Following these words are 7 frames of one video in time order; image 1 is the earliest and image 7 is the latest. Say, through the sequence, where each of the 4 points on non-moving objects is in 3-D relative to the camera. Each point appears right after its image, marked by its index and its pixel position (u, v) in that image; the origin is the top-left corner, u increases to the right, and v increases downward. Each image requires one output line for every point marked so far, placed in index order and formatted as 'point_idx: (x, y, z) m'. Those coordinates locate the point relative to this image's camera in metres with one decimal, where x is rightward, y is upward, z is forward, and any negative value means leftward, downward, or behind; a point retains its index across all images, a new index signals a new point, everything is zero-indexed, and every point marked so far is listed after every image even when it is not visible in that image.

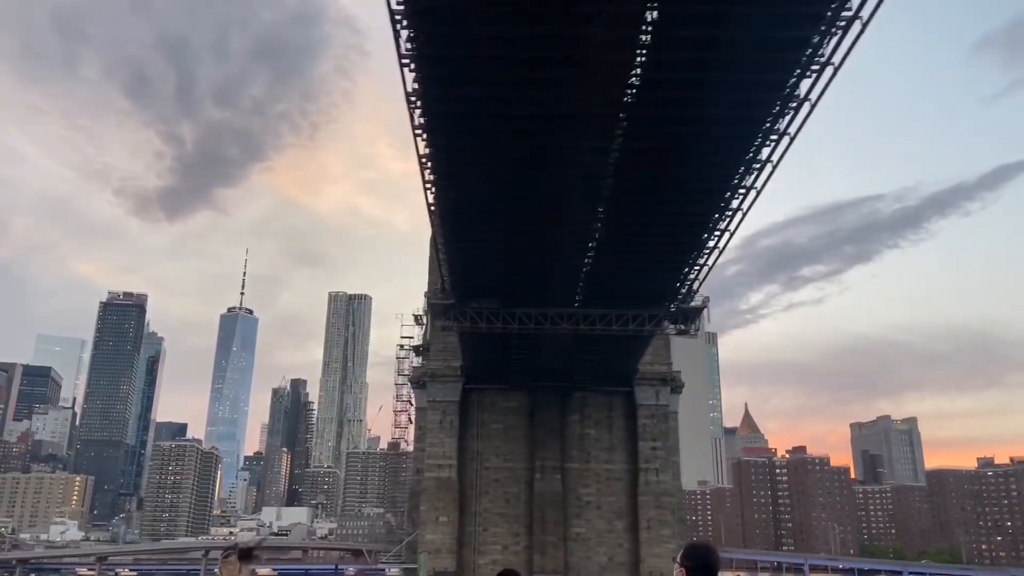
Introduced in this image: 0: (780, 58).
0: (+6.0, +5.0, +19.0) m
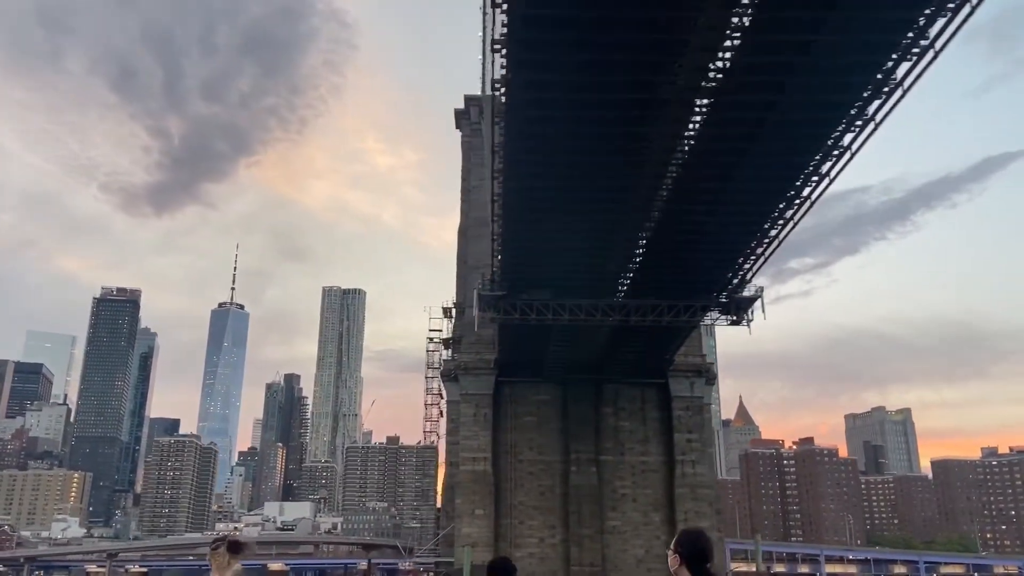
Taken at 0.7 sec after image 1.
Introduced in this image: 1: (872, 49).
0: (+7.9, +5.3, +18.8) m
1: (+7.7, +5.1, +18.7) m
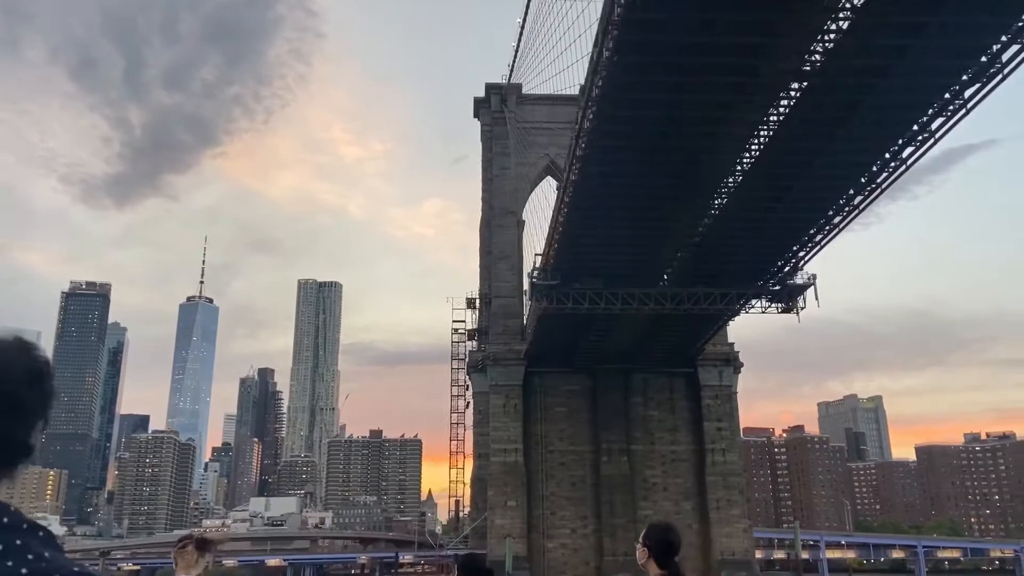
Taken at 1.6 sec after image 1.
0: (+10.1, +5.6, +18.8) m
1: (+9.9, +5.4, +18.7) m
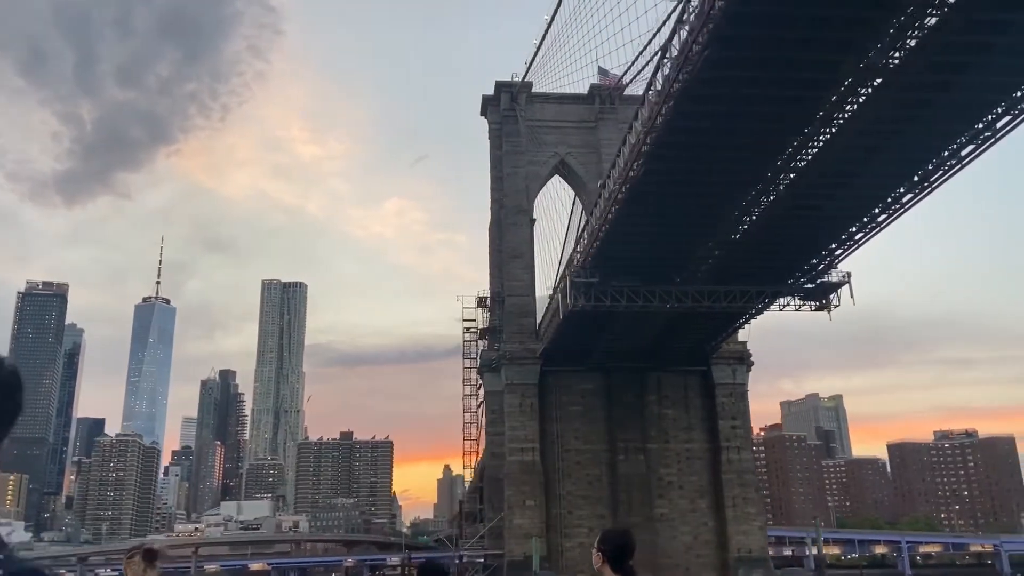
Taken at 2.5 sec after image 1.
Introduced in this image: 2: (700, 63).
0: (+12.0, +5.7, +19.1) m
1: (+11.8, +5.5, +19.0) m
2: (+4.1, +4.9, +19.0) m
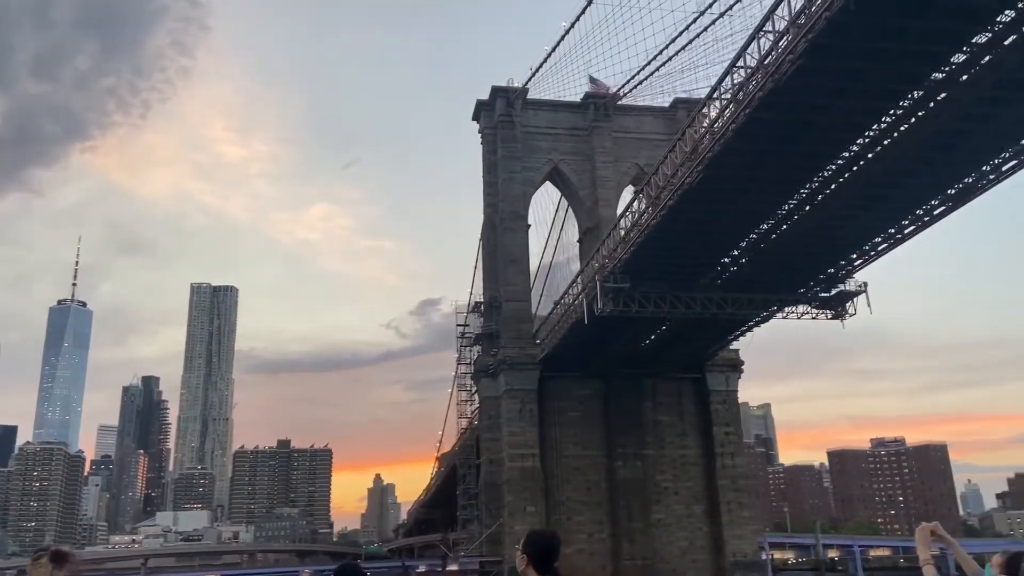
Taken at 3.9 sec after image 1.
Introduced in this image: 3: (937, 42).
0: (+14.0, +5.5, +20.1) m
1: (+13.8, +5.3, +20.0) m
2: (+6.1, +4.8, +19.4) m
3: (+9.1, +5.5, +18.7) m
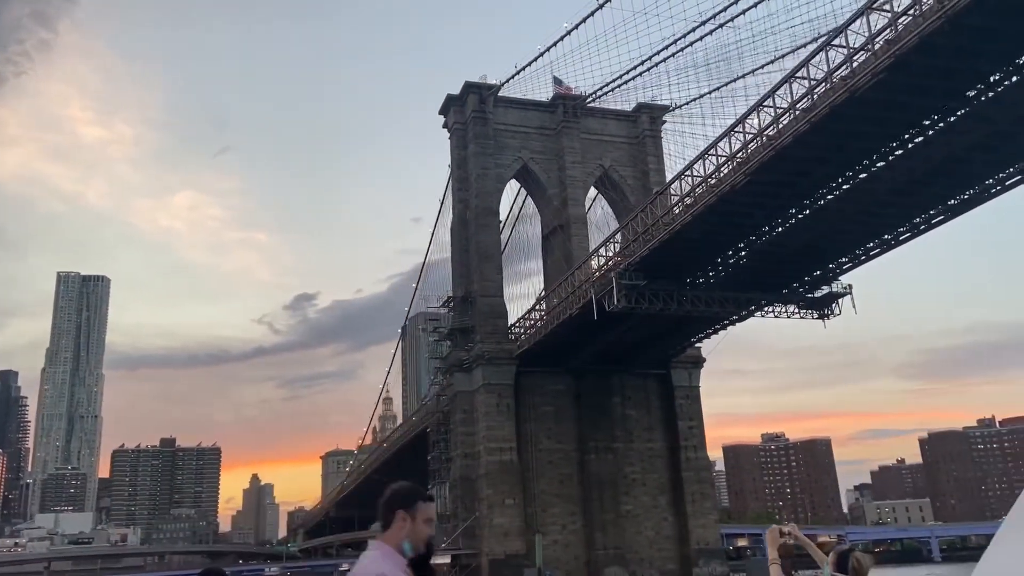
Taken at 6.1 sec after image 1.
0: (+16.1, +5.3, +22.7) m
1: (+15.9, +5.1, +22.5) m
2: (+8.4, +4.8, +20.8) m
3: (+11.4, +5.5, +20.6) m
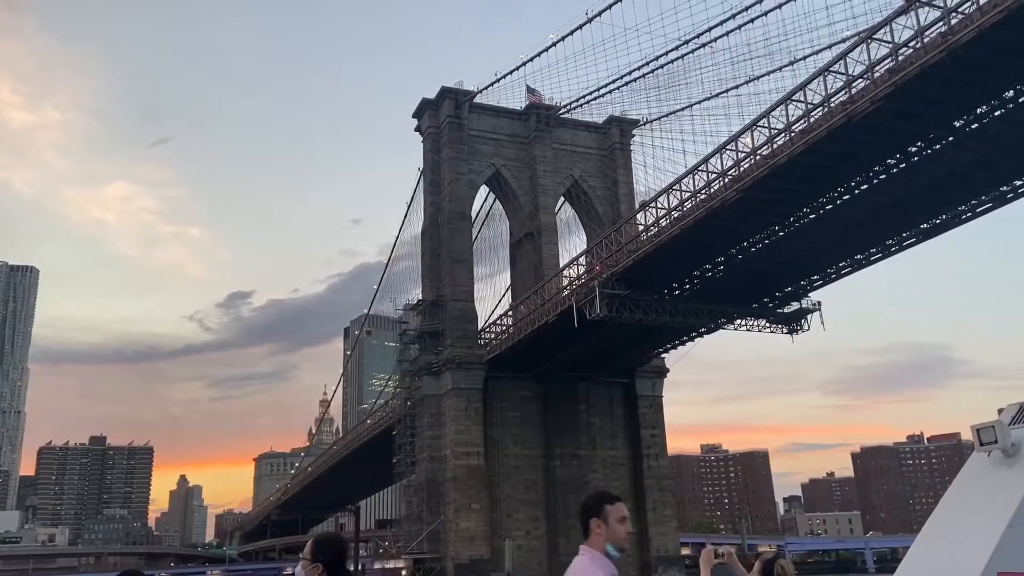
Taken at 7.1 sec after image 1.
0: (+16.2, +4.6, +24.1) m
1: (+16.1, +4.4, +24.0) m
2: (+8.7, +4.4, +21.7) m
3: (+11.7, +4.9, +21.7) m
